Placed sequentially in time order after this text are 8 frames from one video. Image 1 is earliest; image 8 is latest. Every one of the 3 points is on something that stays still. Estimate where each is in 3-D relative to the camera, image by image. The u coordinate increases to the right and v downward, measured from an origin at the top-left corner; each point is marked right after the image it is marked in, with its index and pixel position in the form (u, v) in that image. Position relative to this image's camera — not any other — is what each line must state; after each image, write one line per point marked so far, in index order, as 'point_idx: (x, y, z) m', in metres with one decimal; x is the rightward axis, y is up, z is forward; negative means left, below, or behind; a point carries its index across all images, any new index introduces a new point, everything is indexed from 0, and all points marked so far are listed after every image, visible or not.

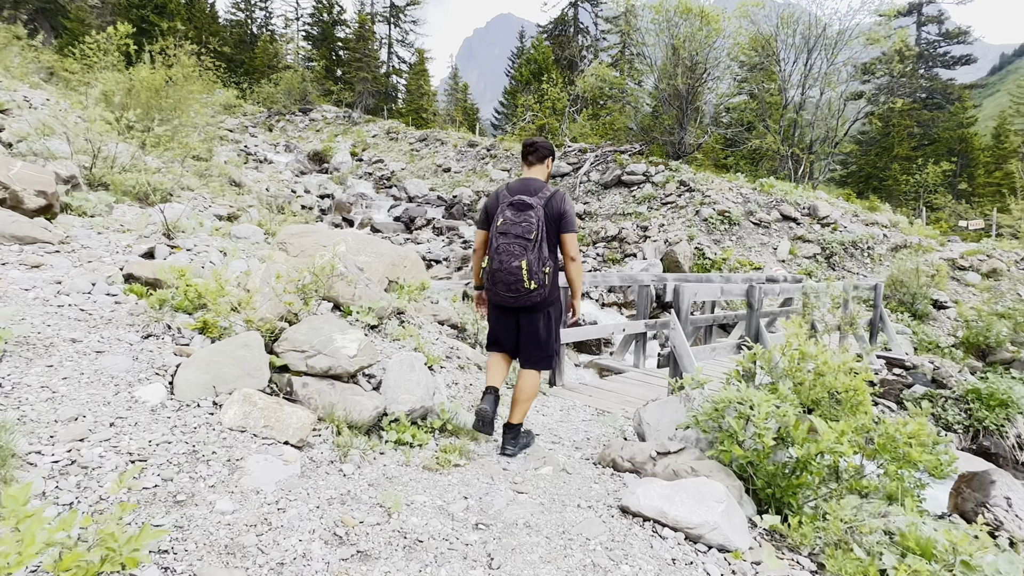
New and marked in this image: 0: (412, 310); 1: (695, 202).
0: (-0.9, -0.2, +5.5) m
1: (+5.0, +2.3, +15.9) m
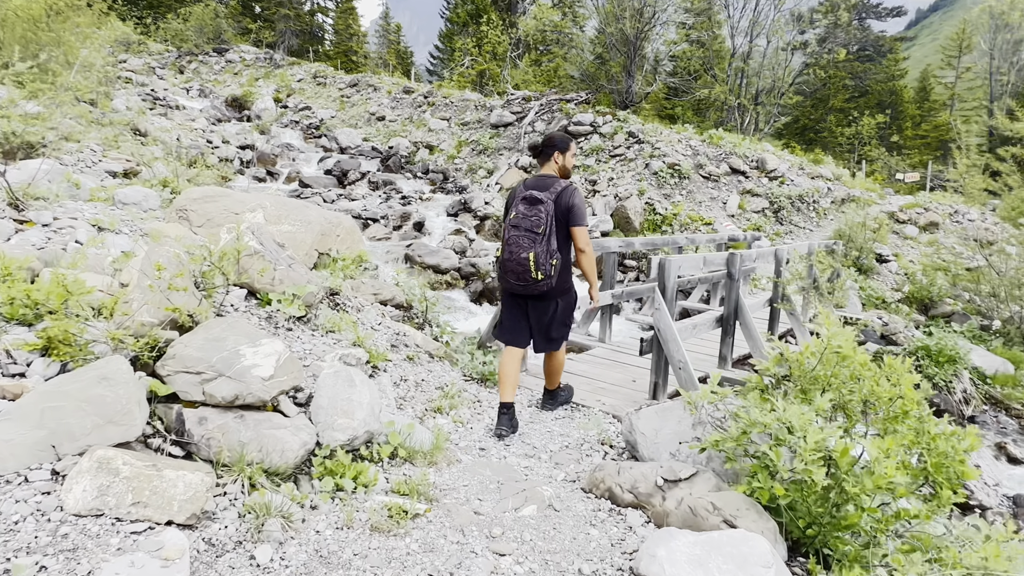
0: (-1.3, 0.0, +4.6) m
1: (+3.5, +3.5, +15.4) m
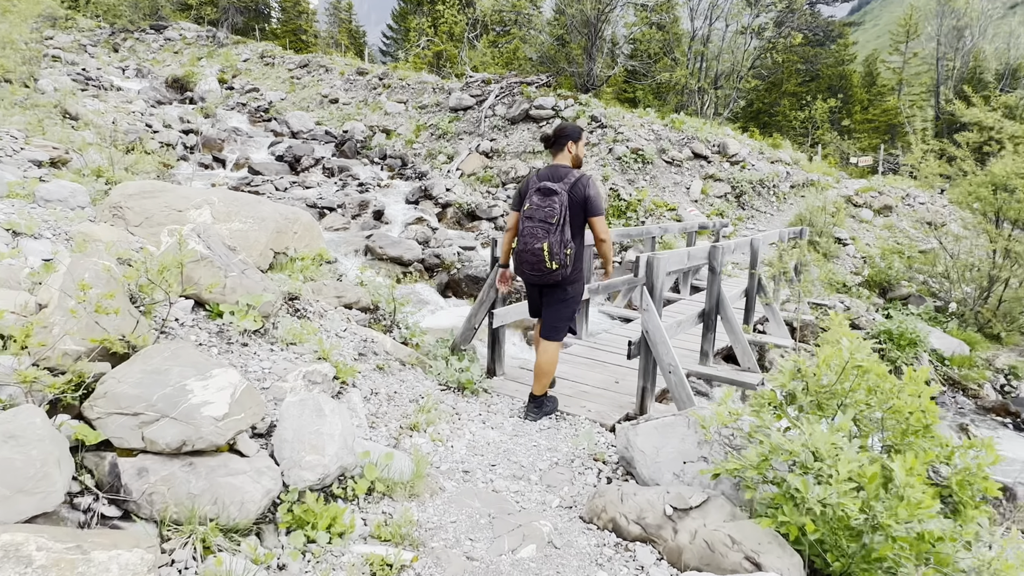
0: (-1.5, -0.1, +4.2) m
1: (+2.5, +3.8, +15.2) m
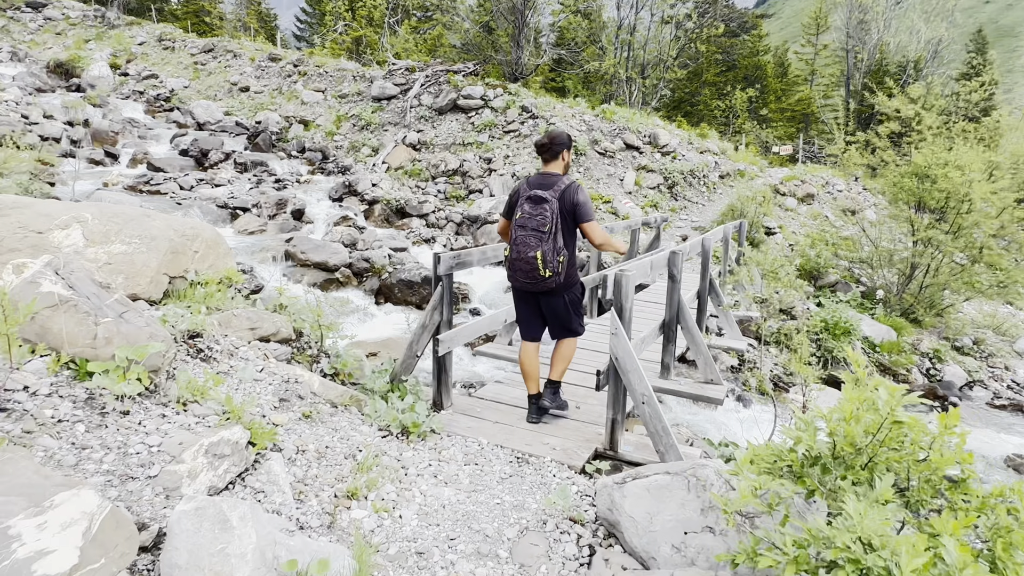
0: (-1.8, -0.2, +3.5) m
1: (+0.7, +4.0, +14.8) m
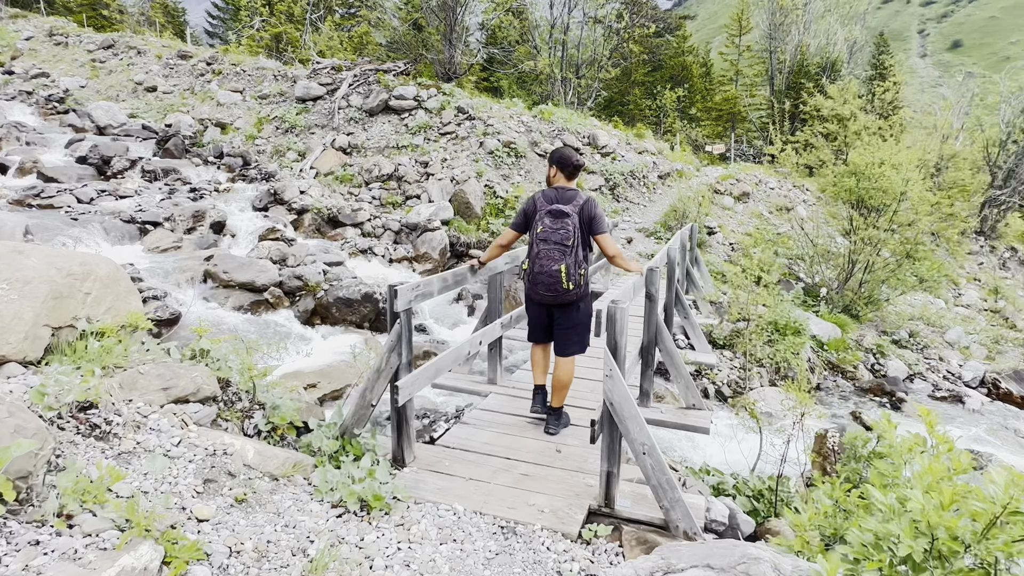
0: (-1.9, -0.5, +2.8) m
1: (-0.8, +3.8, +14.3) m
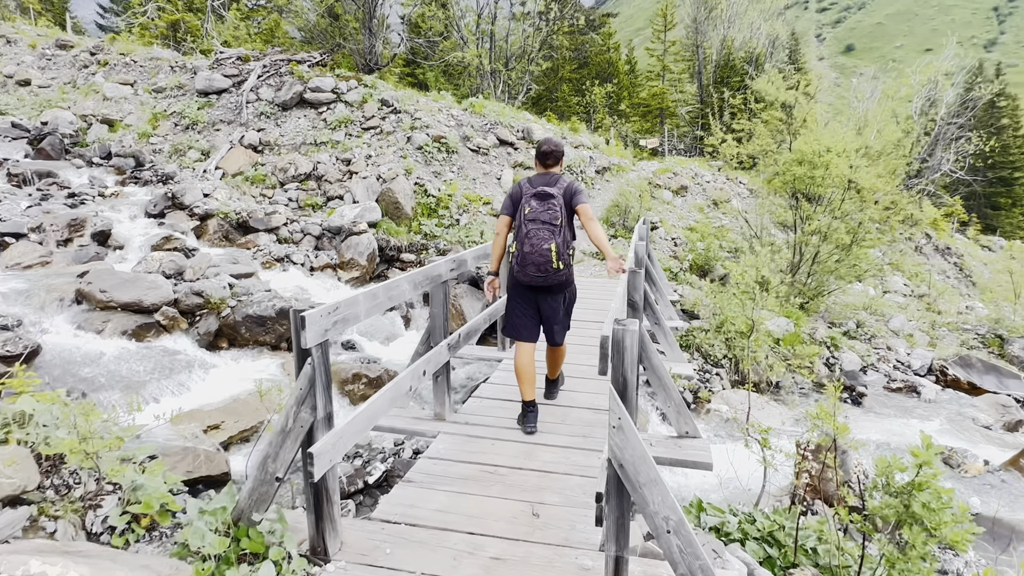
0: (-2.0, -0.7, +1.7) m
1: (-2.4, +3.6, +13.2) m
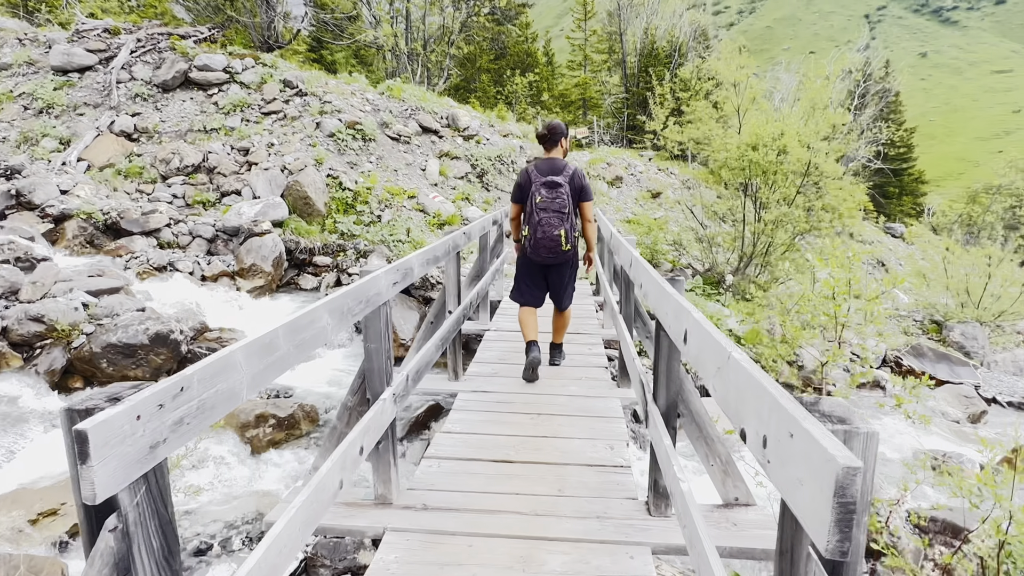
0: (-1.8, -0.8, +0.2) m
1: (-3.9, +3.5, +11.6) m
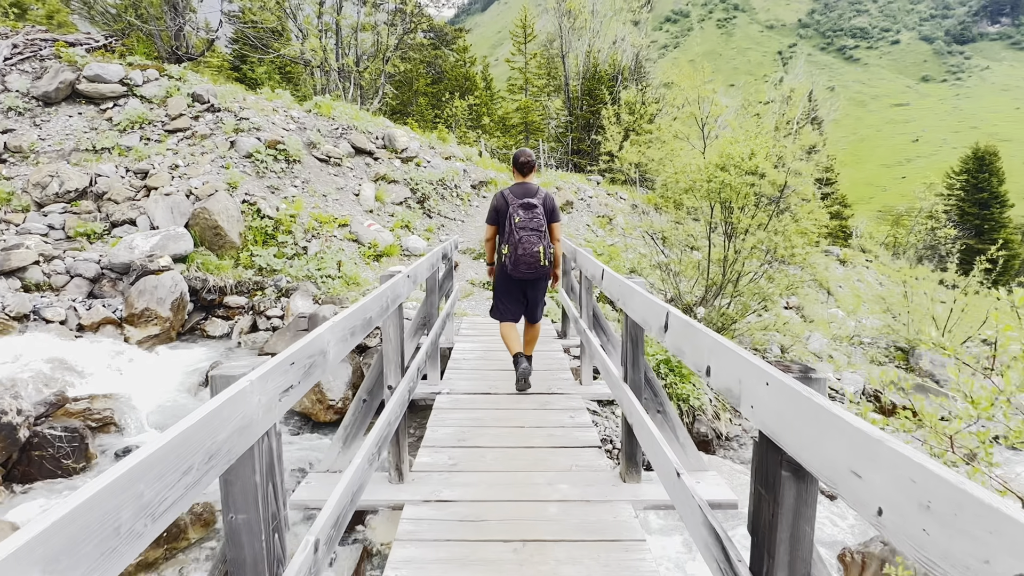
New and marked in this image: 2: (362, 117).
0: (-1.5, -1.0, -1.1) m
1: (-4.9, +2.8, +10.2) m
2: (-3.3, +3.7, +12.9) m
